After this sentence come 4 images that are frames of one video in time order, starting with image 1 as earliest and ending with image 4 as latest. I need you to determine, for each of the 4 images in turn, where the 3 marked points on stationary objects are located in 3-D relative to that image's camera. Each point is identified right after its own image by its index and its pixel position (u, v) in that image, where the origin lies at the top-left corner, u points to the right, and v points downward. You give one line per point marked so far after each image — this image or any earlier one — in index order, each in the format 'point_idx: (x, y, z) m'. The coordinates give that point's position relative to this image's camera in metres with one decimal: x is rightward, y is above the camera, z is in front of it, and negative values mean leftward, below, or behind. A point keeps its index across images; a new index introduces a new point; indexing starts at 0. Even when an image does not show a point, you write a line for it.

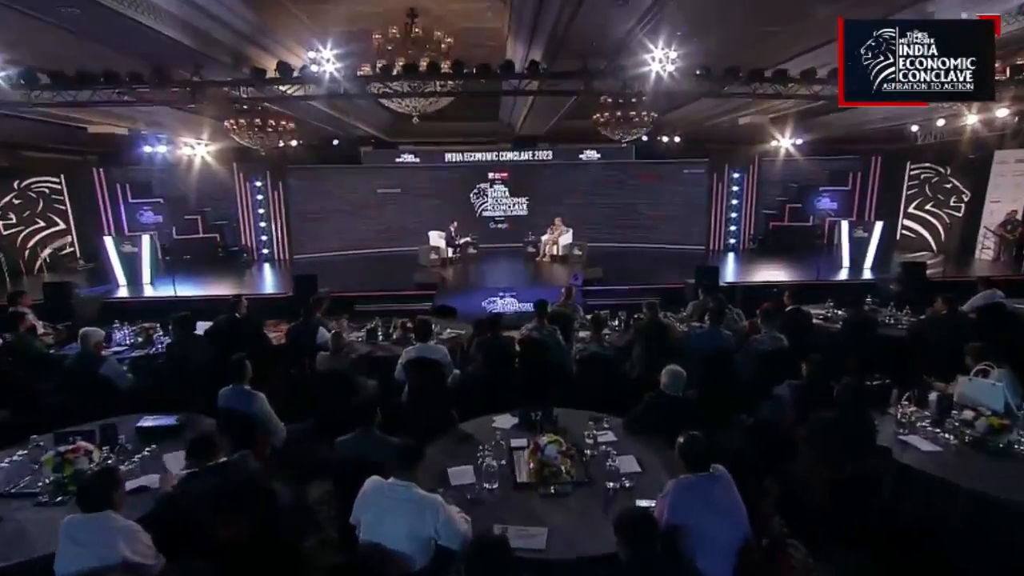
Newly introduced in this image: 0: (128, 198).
0: (-12.0, +2.8, +15.1) m
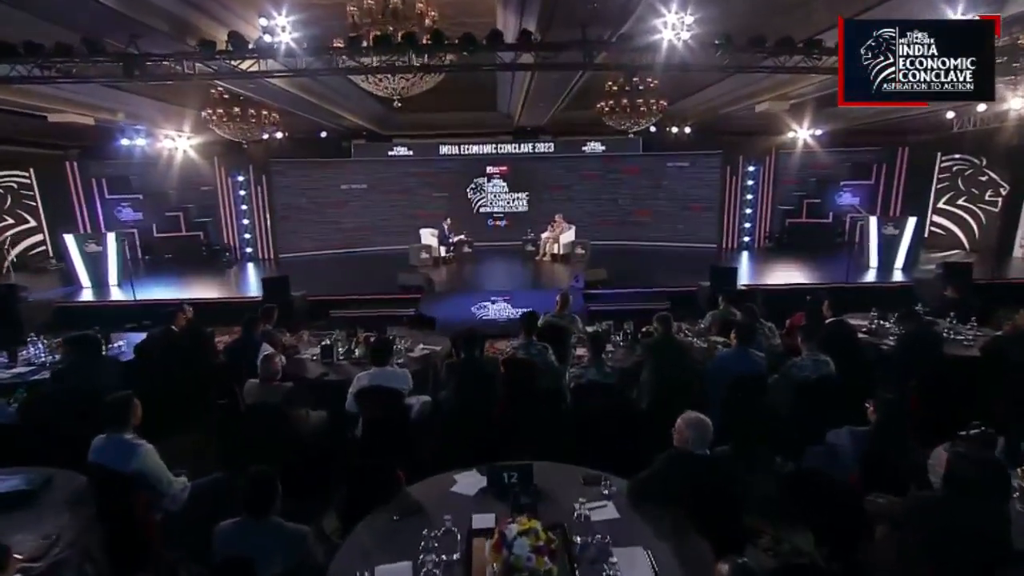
0: (-12.0, +2.8, +14.2) m
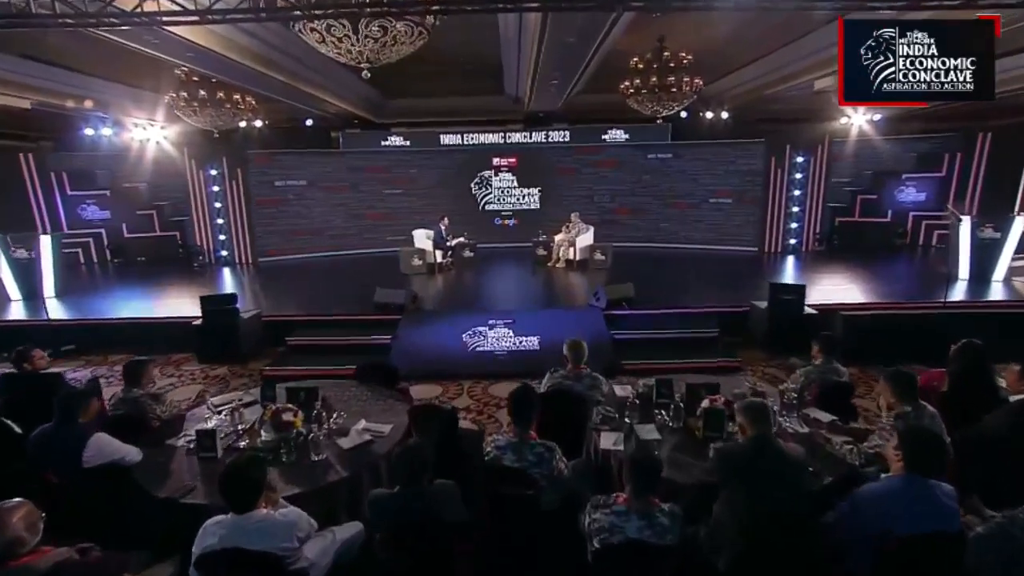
0: (-11.8, +2.6, +12.8) m
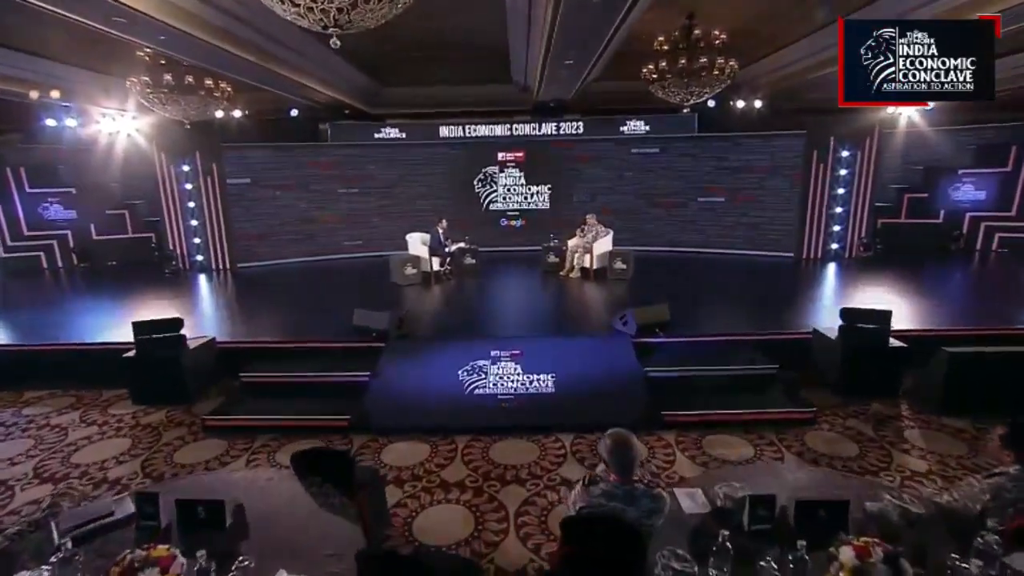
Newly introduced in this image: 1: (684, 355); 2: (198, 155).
0: (-11.6, +2.4, +11.6) m
1: (+2.1, -0.8, +5.8) m
2: (-7.5, +3.2, +11.6) m
